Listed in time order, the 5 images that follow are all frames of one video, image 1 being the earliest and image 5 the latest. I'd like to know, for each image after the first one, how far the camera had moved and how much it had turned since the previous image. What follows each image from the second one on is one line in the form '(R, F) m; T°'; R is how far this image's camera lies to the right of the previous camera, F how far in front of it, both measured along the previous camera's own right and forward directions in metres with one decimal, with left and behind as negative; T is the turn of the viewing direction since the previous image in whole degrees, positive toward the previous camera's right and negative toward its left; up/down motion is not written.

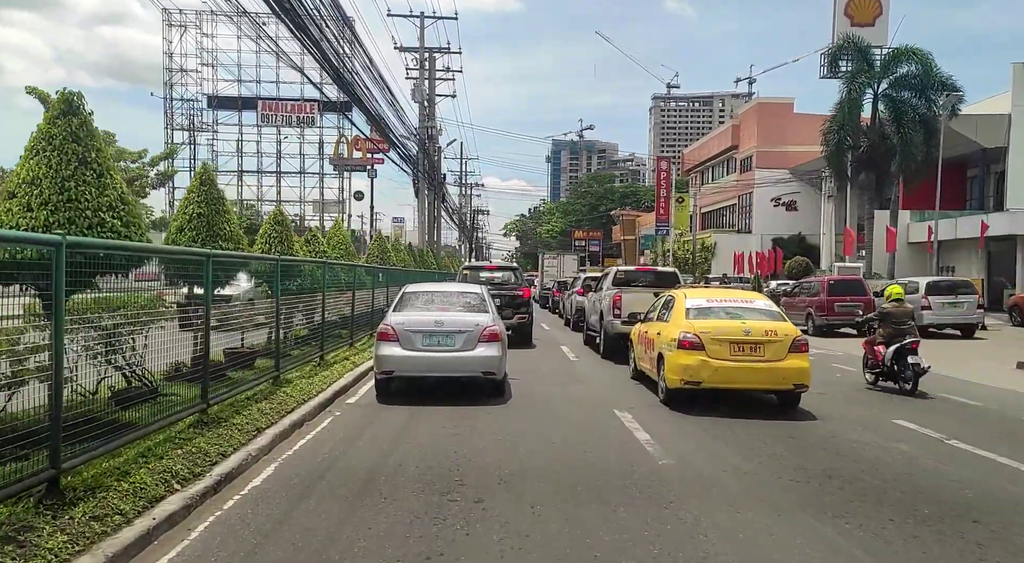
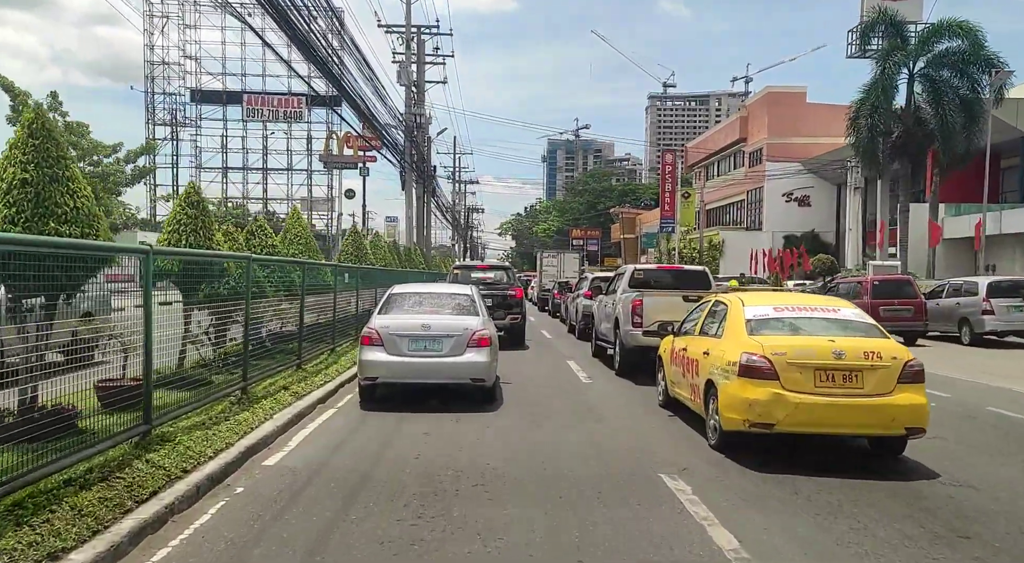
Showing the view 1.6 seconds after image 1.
(0.0, +2.9) m; 0°
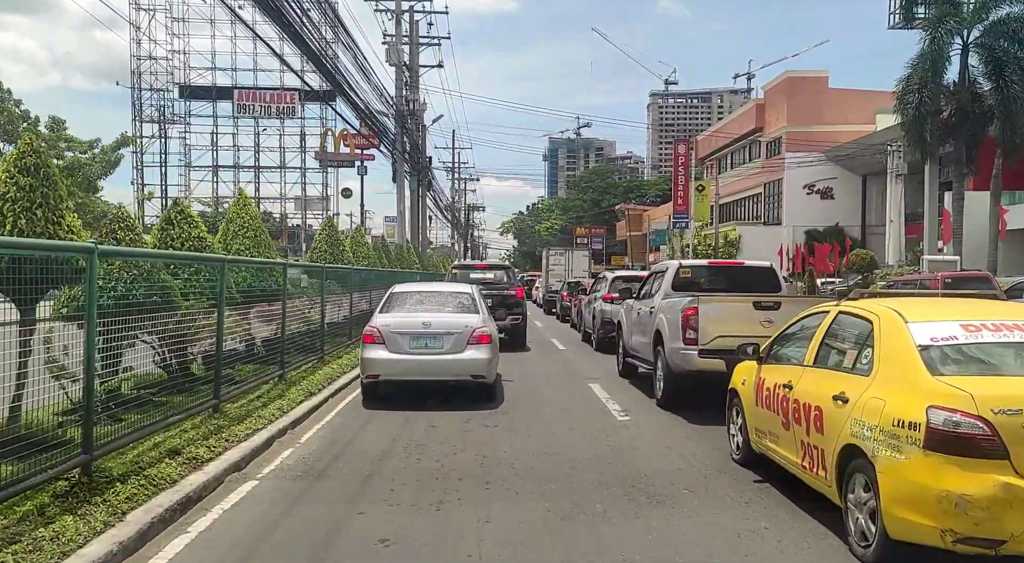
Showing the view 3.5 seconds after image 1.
(-0.1, +3.0) m; 0°
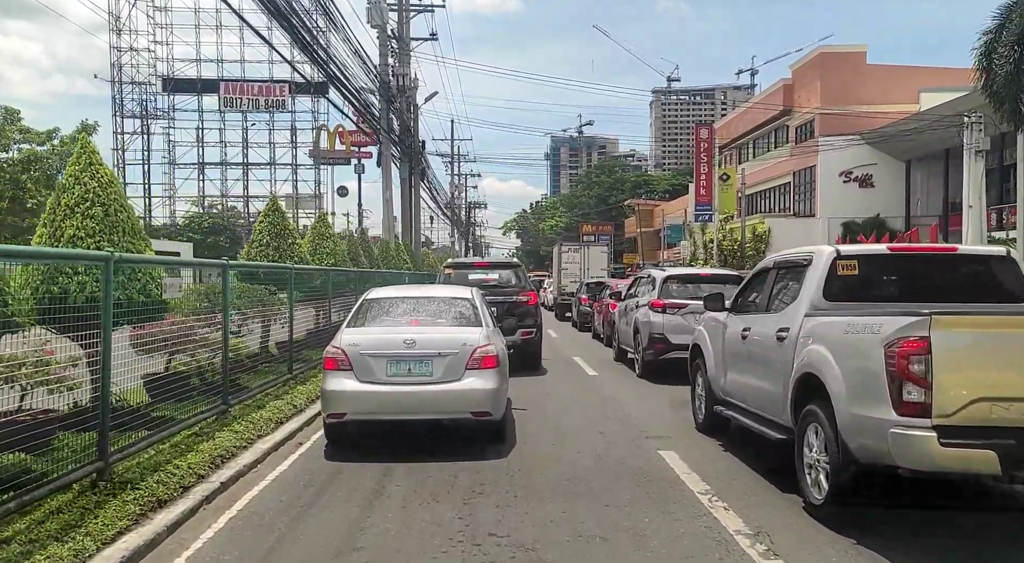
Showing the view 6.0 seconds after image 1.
(-0.2, +4.3) m; 0°
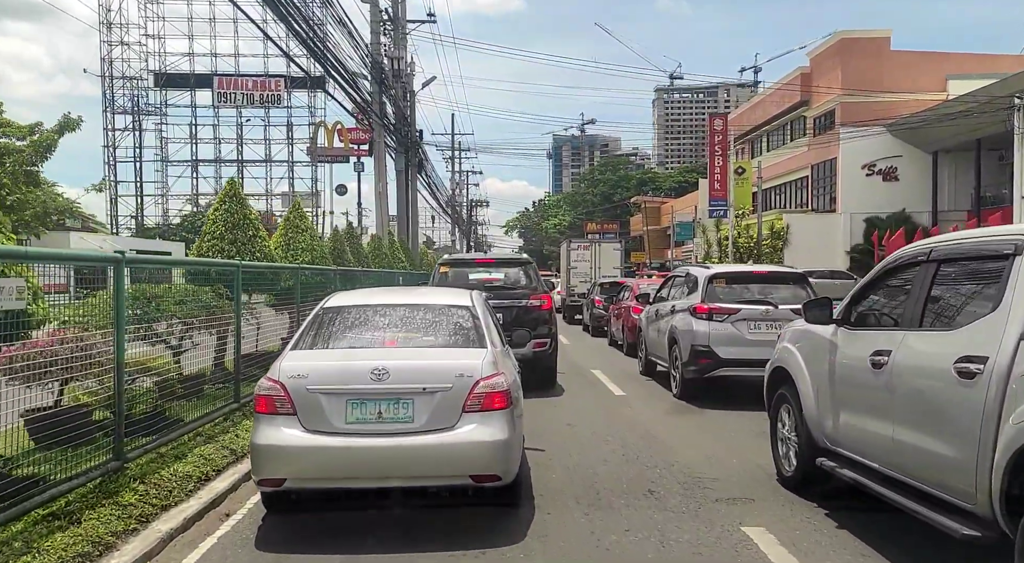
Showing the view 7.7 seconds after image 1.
(-0.1, +2.1) m; 0°
